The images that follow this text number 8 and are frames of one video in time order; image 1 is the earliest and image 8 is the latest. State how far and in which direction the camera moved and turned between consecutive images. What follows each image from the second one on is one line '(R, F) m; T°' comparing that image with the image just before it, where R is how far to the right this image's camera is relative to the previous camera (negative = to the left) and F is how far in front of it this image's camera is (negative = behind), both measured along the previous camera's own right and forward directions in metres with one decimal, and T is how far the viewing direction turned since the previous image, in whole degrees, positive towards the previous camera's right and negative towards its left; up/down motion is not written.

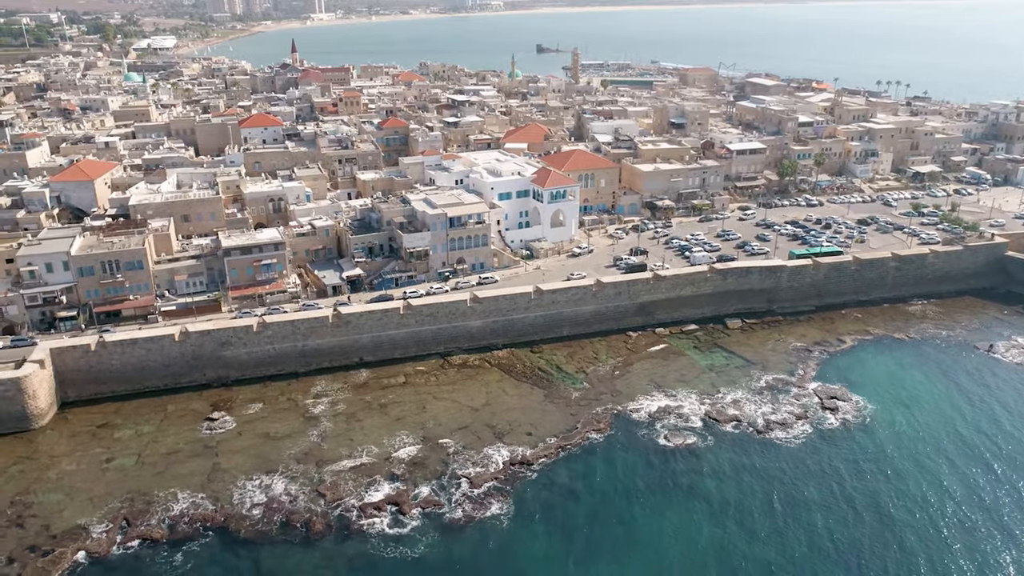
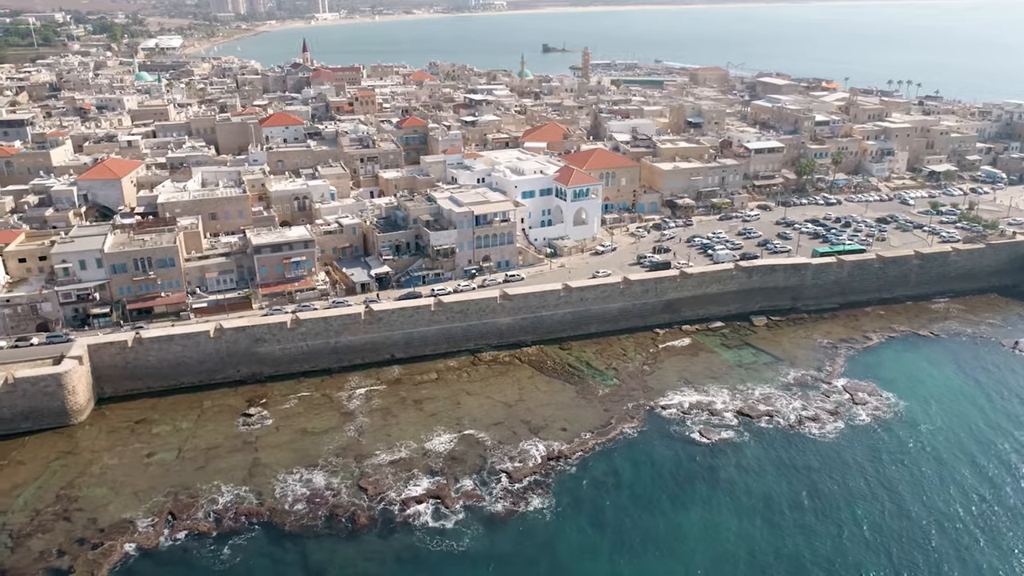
(-2.1, -0.4) m; 0°
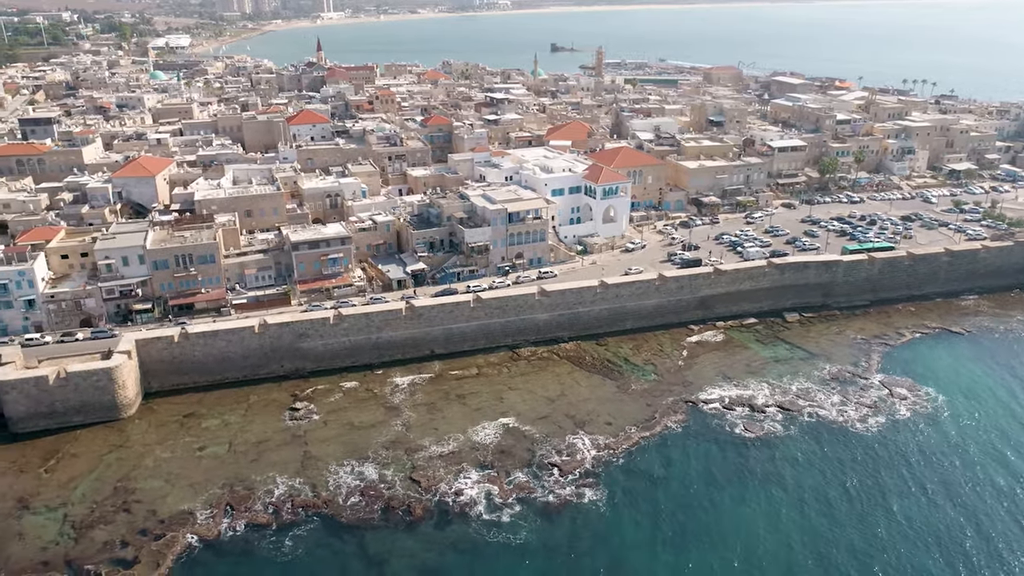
(-2.7, -0.5) m; 0°
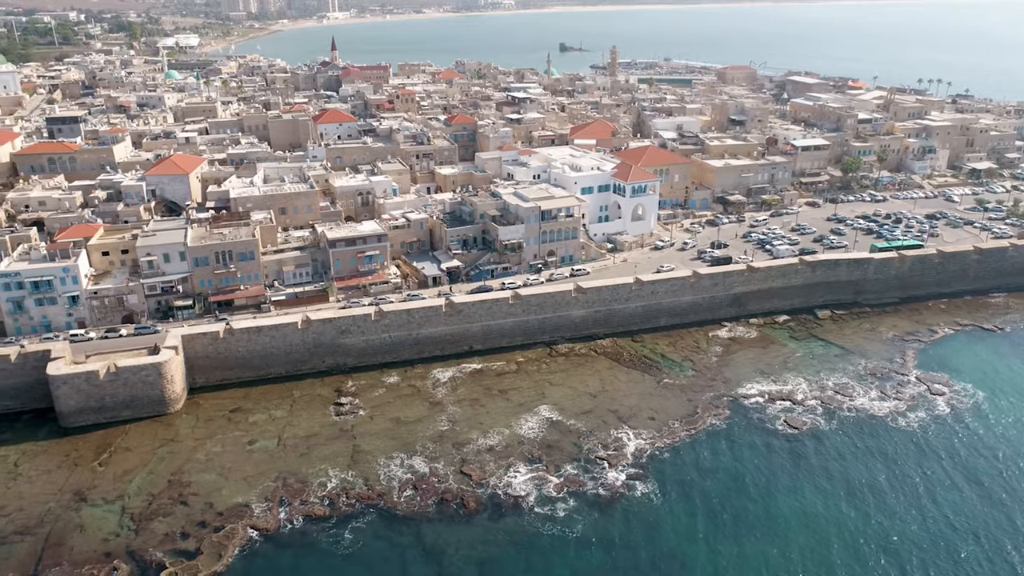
(-2.6, -0.4) m; 0°
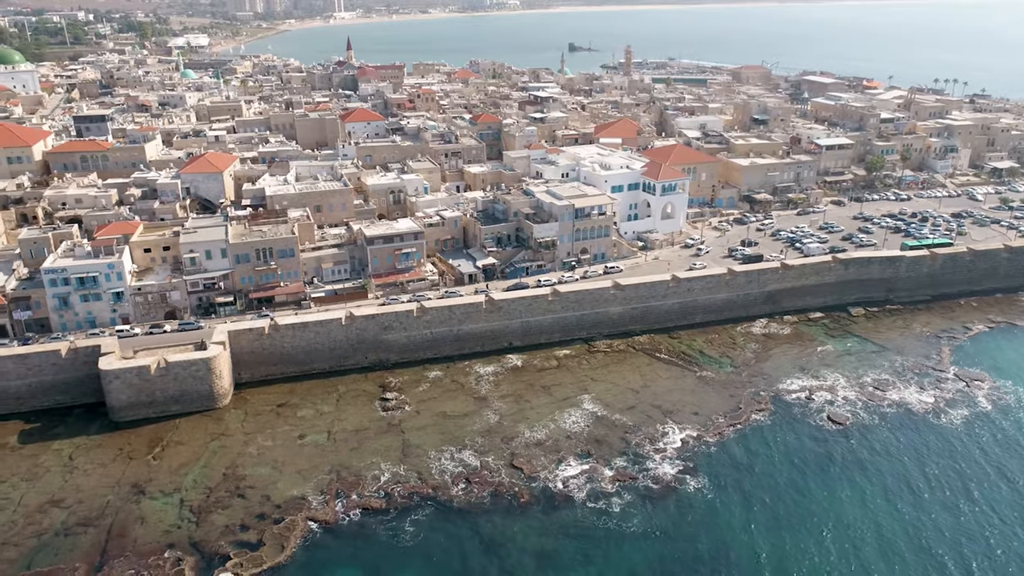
(-2.7, -0.4) m; 0°
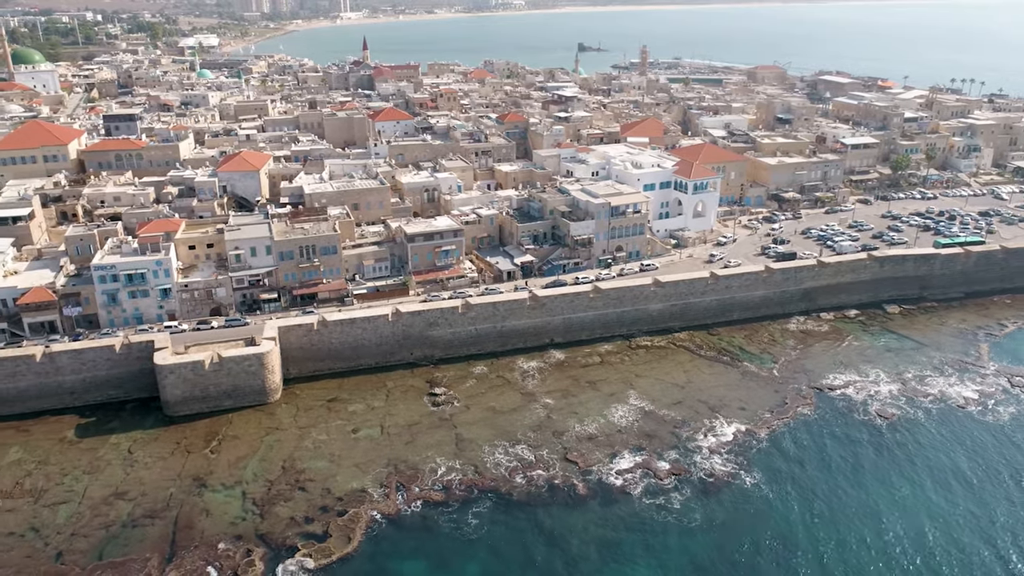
(-3.0, -0.5) m; 0°
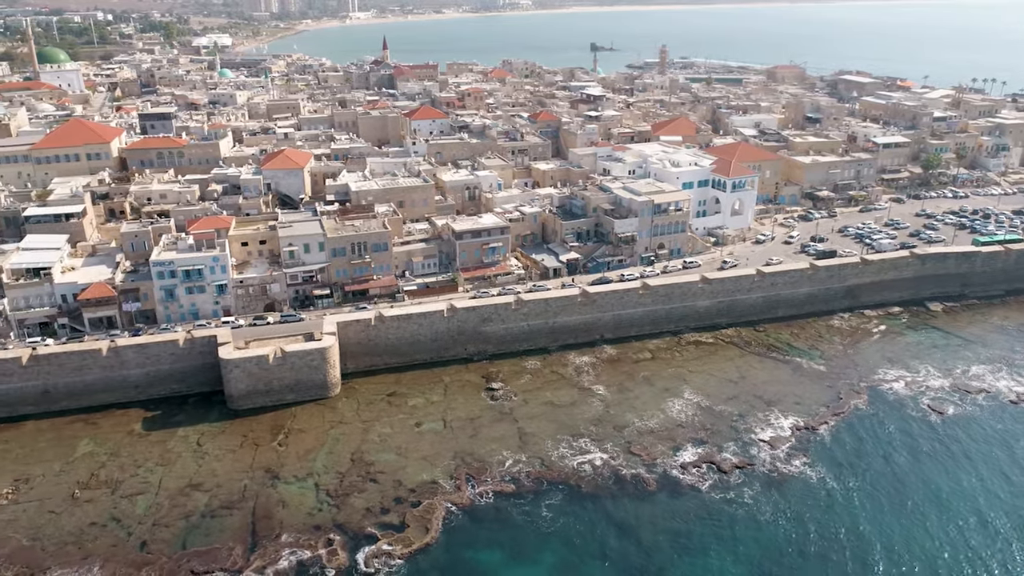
(-3.5, -0.6) m; 0°
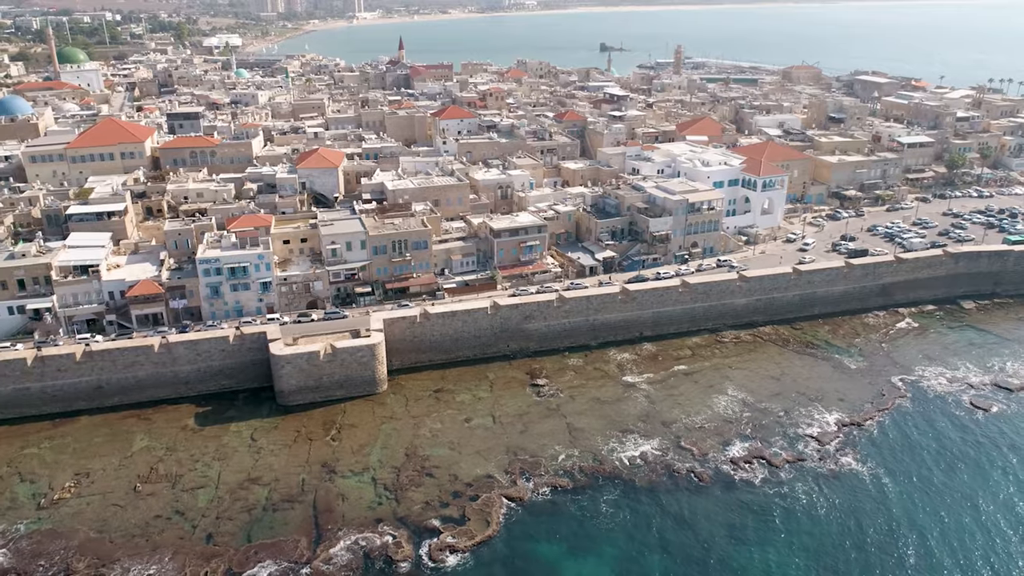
(-2.9, -0.5) m; 0°
